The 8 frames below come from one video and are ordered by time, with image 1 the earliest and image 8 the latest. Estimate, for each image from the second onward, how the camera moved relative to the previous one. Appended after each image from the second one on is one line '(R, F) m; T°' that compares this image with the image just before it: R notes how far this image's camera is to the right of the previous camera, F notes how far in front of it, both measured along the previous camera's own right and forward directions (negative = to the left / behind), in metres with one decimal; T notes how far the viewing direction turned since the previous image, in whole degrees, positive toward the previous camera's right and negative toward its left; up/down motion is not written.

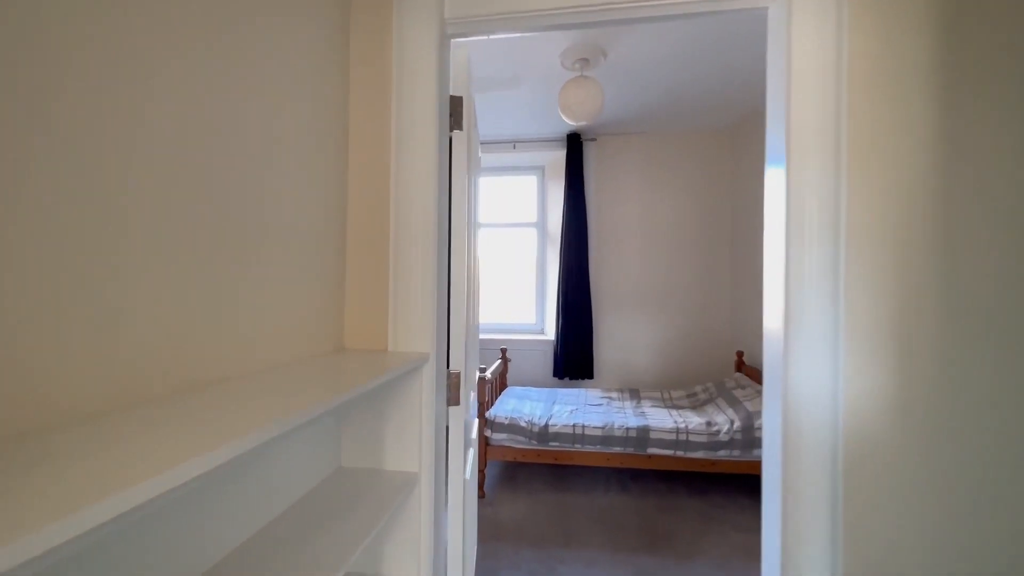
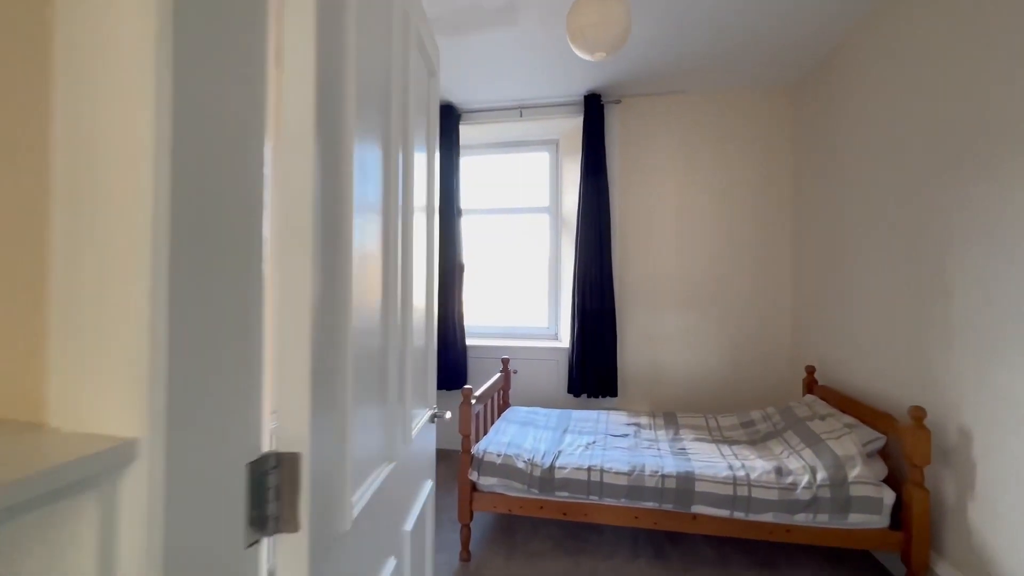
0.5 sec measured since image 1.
(+0.1, +0.8) m; -3°
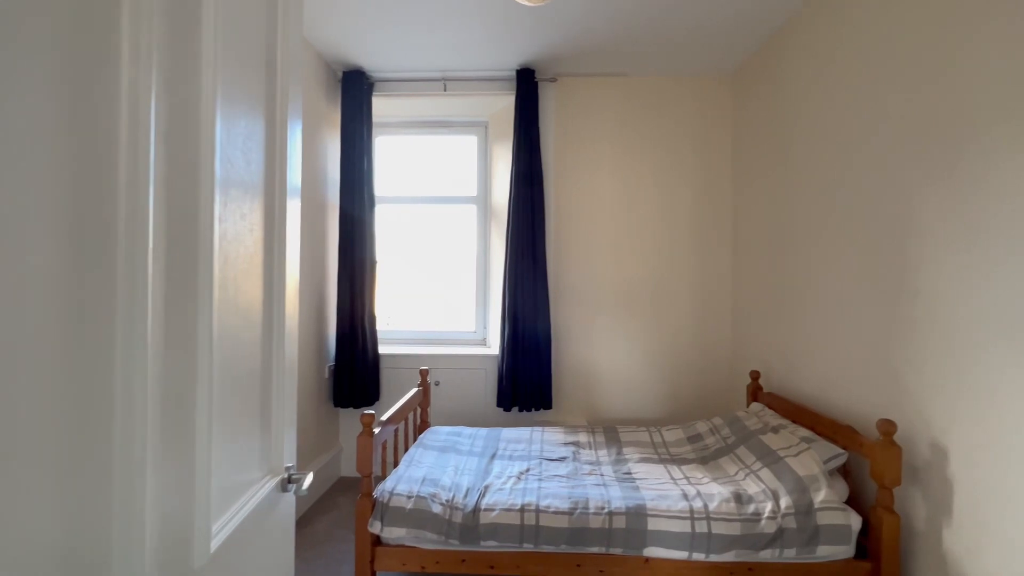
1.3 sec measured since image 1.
(+0.1, +0.4) m; +8°
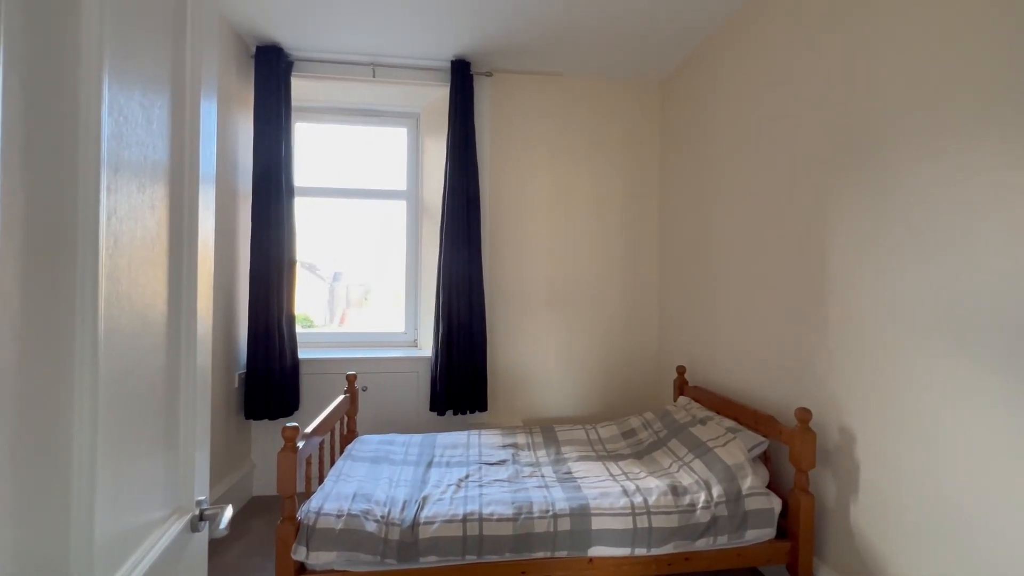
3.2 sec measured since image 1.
(-0.1, +0.1) m; +9°
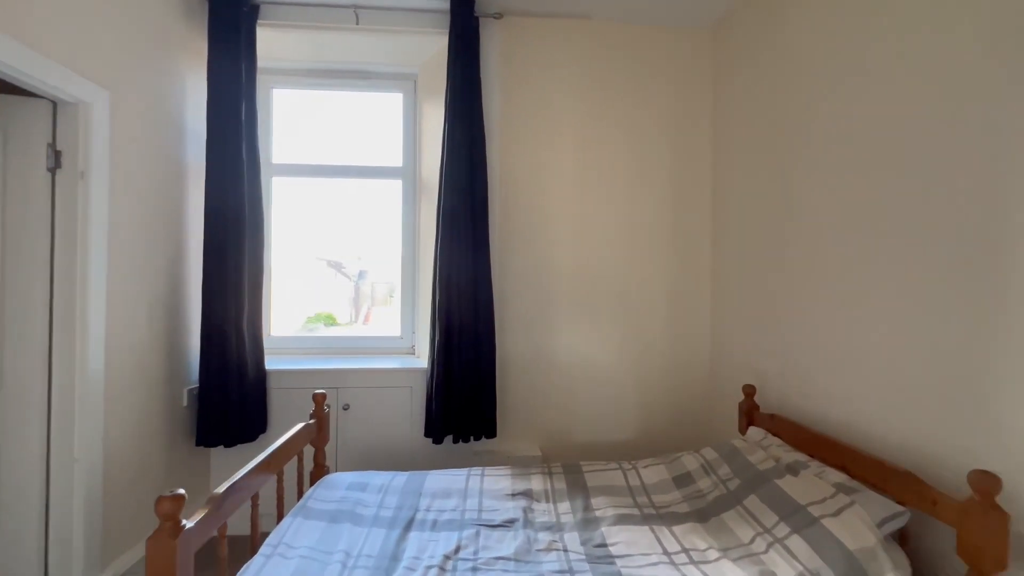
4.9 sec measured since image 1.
(+0.1, +0.6) m; -3°
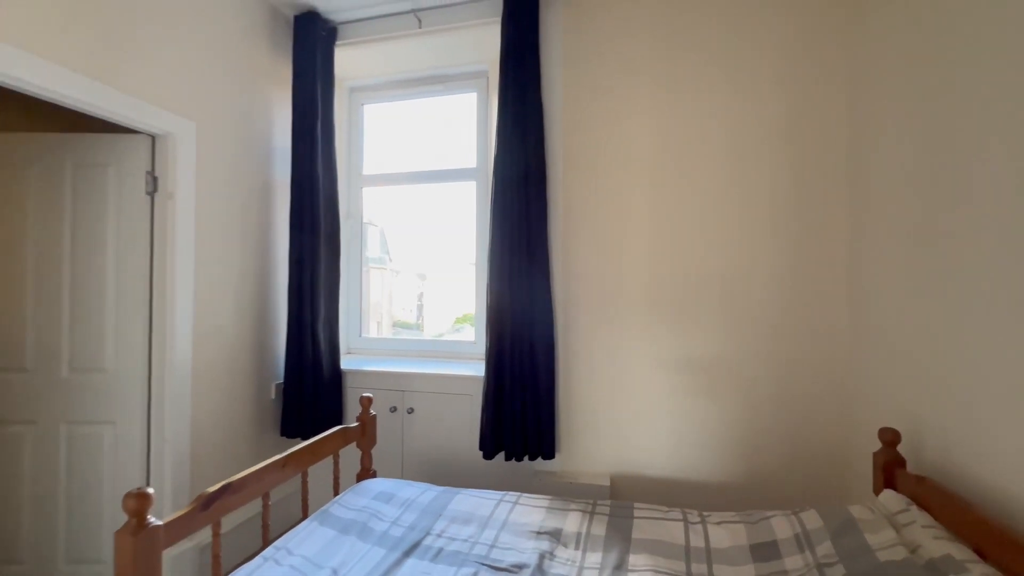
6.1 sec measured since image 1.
(+0.4, +0.3) m; -18°
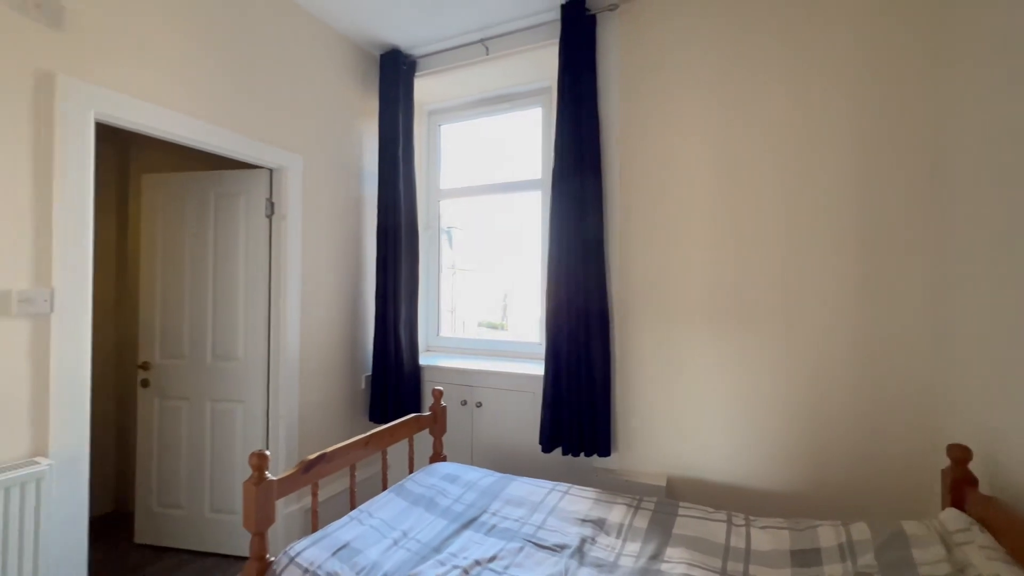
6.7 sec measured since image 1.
(+0.2, -0.2) m; -11°
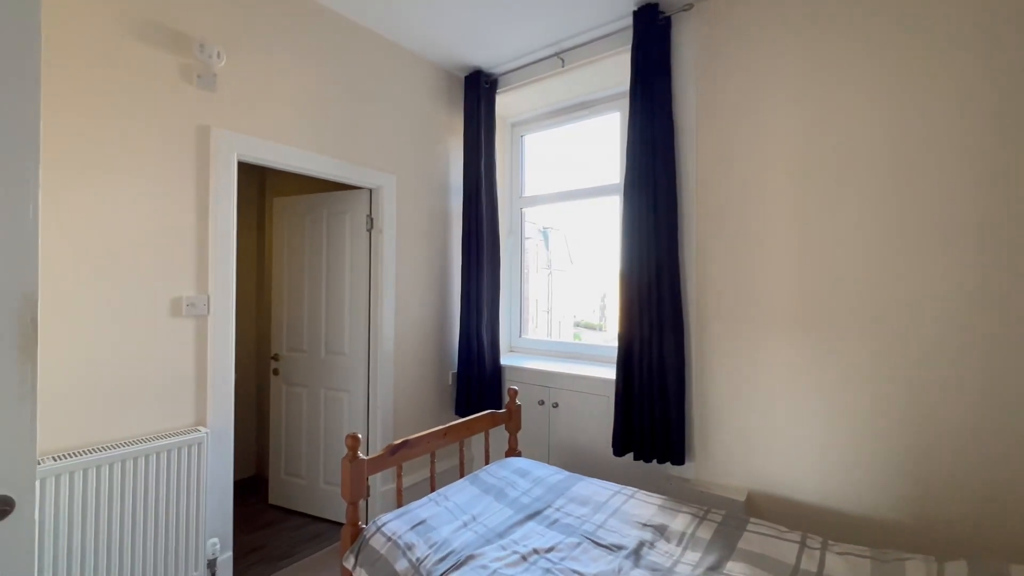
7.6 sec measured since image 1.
(+0.2, -0.1) m; -13°
